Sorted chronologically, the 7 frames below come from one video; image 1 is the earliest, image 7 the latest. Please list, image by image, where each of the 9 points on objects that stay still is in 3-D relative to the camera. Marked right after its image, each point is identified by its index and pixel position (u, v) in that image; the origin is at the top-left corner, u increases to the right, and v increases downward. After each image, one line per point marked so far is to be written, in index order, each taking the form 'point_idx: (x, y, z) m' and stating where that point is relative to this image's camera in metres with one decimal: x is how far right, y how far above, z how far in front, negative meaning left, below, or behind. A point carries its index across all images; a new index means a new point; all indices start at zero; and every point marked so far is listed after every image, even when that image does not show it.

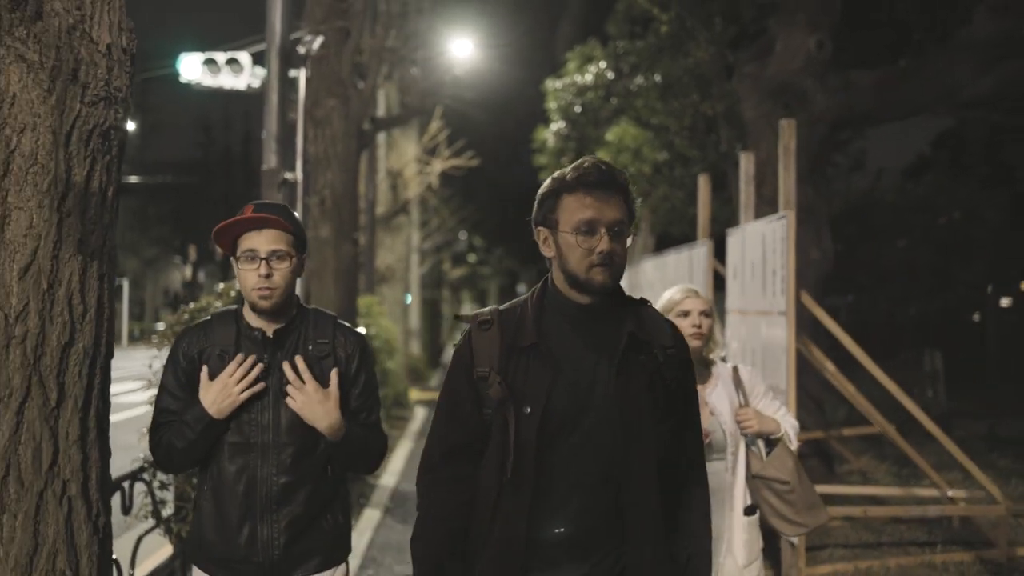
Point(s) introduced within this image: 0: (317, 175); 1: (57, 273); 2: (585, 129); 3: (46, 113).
0: (-2.2, +1.2, +12.3) m
1: (-1.4, 0.0, +3.3) m
2: (+1.1, +2.6, +18.6) m
3: (-1.4, +0.5, +3.2) m
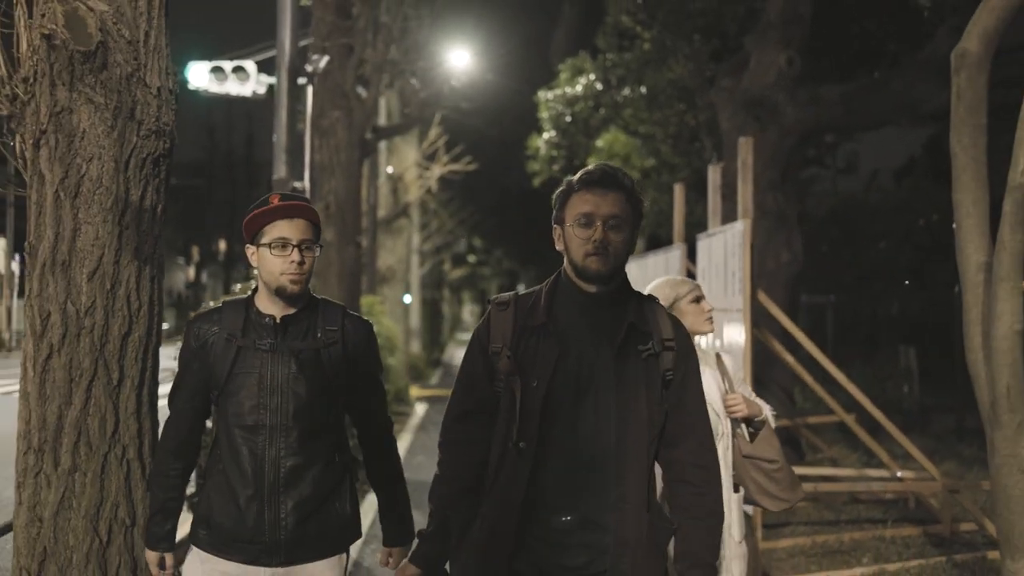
0: (-2.3, +1.2, +13.0) m
1: (-1.4, 0.0, +4.0) m
2: (+1.0, +2.6, +19.3) m
3: (-1.4, +0.5, +3.9) m
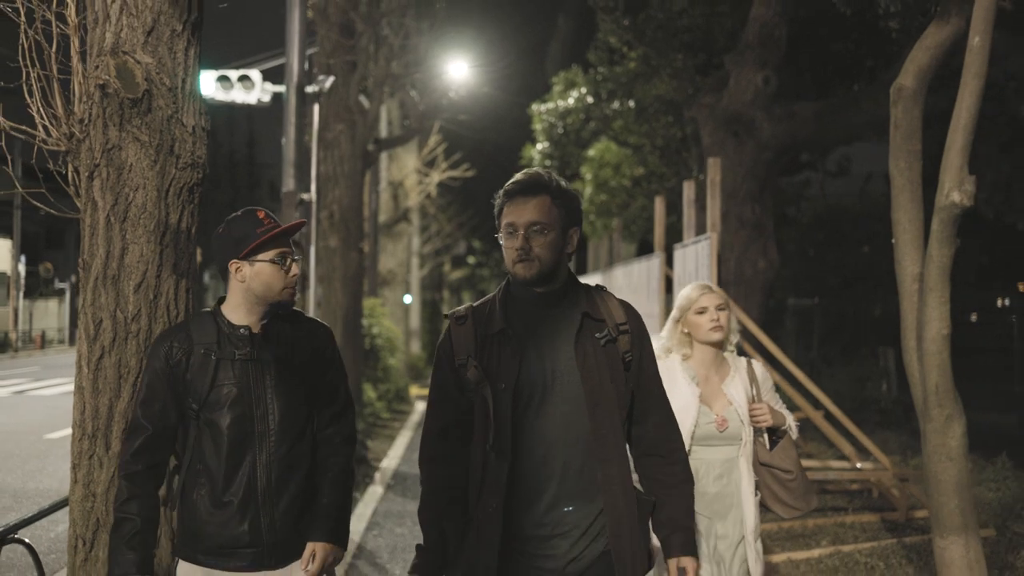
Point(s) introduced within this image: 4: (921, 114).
0: (-2.3, +1.2, +13.7) m
1: (-1.5, 0.0, +4.7) m
2: (+1.0, +2.5, +20.0) m
3: (-1.5, +0.5, +4.6) m
4: (+2.3, +1.0, +6.1) m
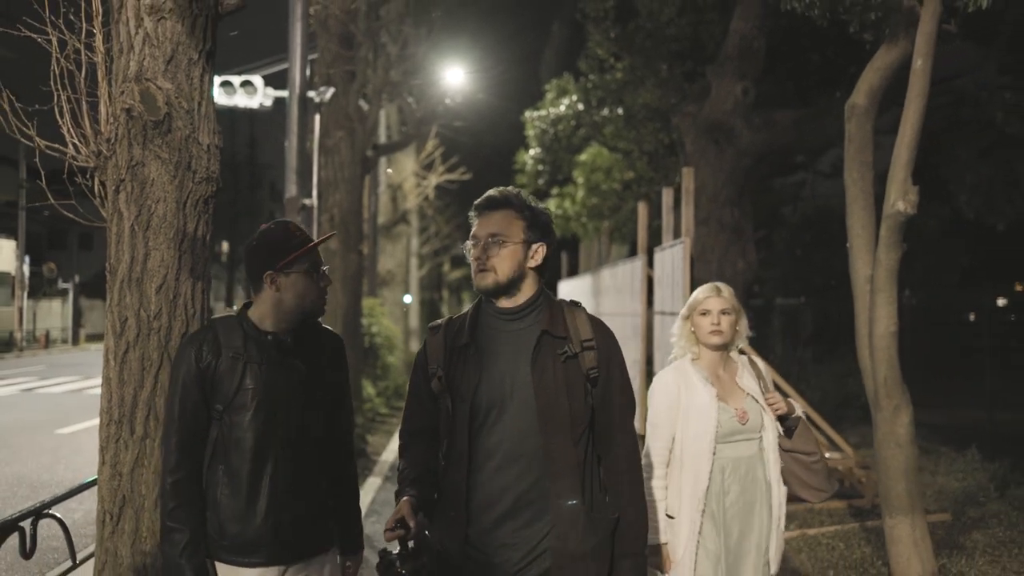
0: (-2.4, +1.2, +14.3) m
1: (-1.6, 0.0, +5.2) m
2: (+0.9, +2.5, +20.6) m
3: (-1.6, +0.5, +5.2) m
4: (+2.2, +1.0, +6.7) m
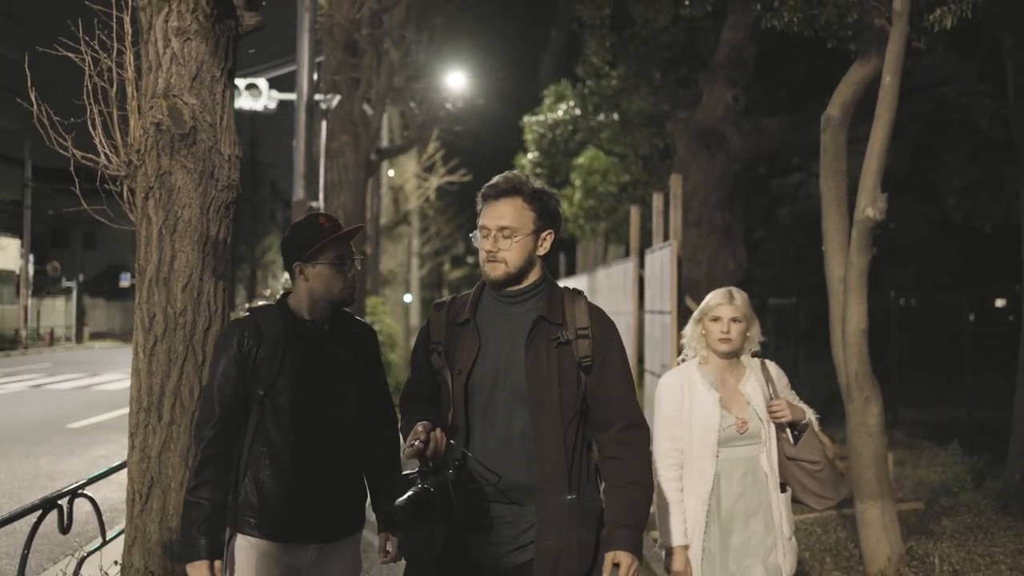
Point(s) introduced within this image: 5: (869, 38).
0: (-2.4, +1.2, +14.8) m
1: (-1.6, 0.0, +5.7) m
2: (+0.9, +2.5, +21.0) m
3: (-1.6, +0.5, +5.6) m
4: (+2.2, +1.0, +7.1) m
5: (+2.3, +1.6, +7.1) m
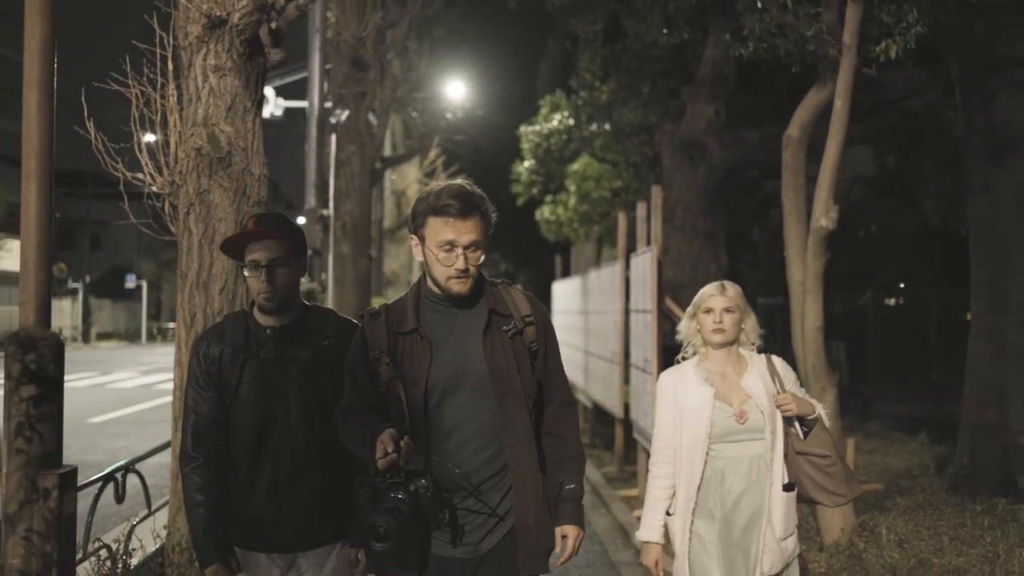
0: (-2.5, +1.2, +15.6) m
1: (-1.7, 0.0, +6.6) m
2: (+0.8, +2.5, +21.9) m
3: (-1.7, +0.4, +6.5) m
4: (+2.1, +1.0, +8.0) m
5: (+2.3, +1.6, +7.9) m
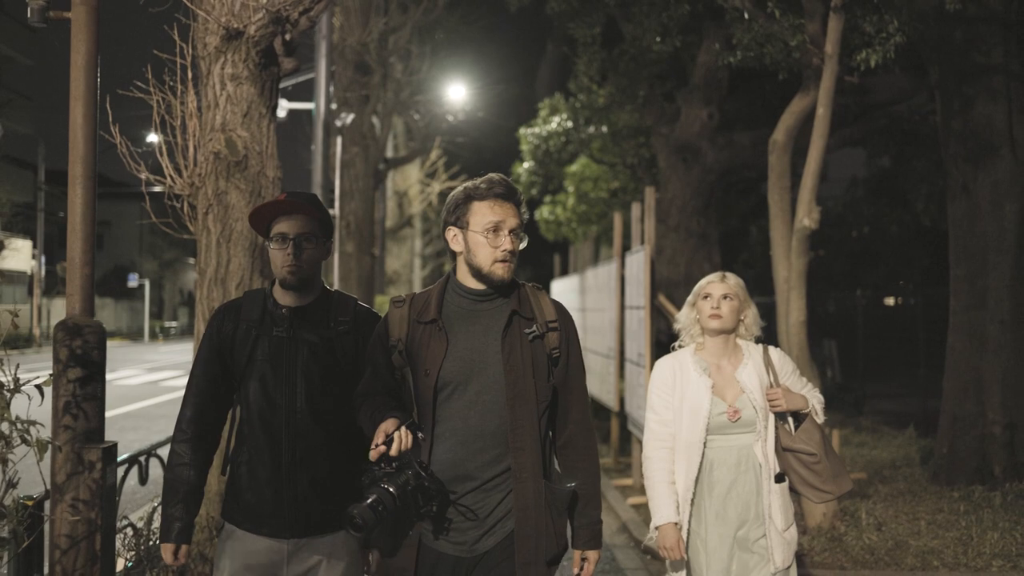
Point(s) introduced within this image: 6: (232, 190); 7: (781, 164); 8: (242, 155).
0: (-2.5, +1.2, +16.0) m
1: (-1.7, 0.0, +7.0) m
2: (+0.8, +2.6, +22.3) m
3: (-1.7, +0.5, +6.9) m
4: (+2.1, +1.0, +8.4) m
5: (+2.3, +1.6, +8.3) m
6: (-1.8, +0.6, +6.9) m
7: (+2.1, +0.9, +8.4) m
8: (-1.7, +0.8, +6.9) m
